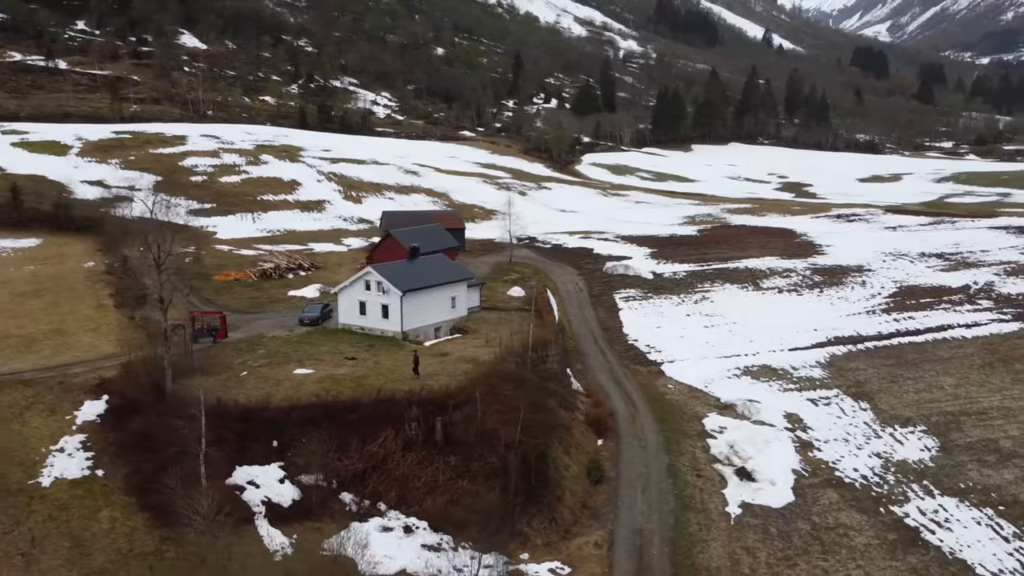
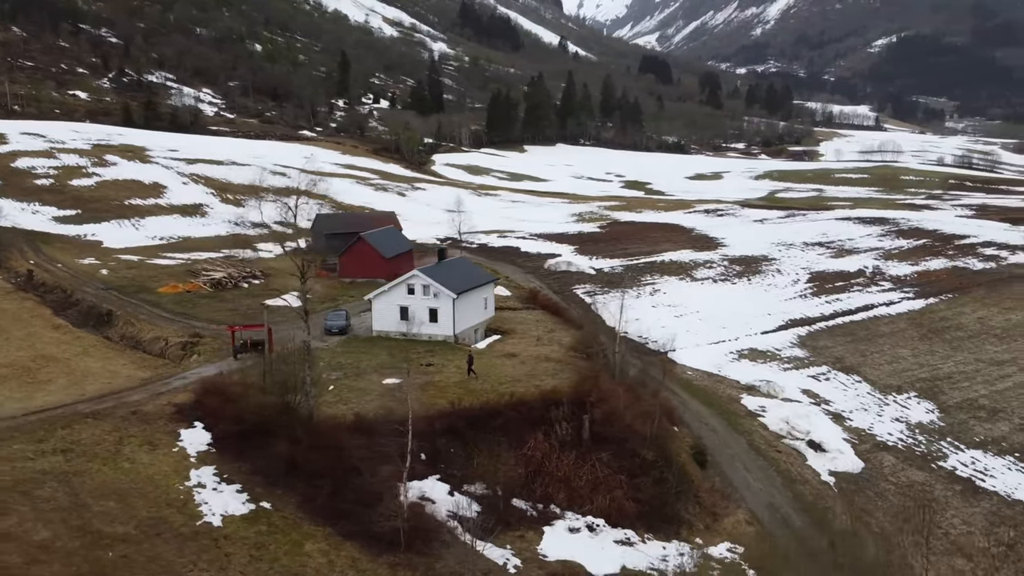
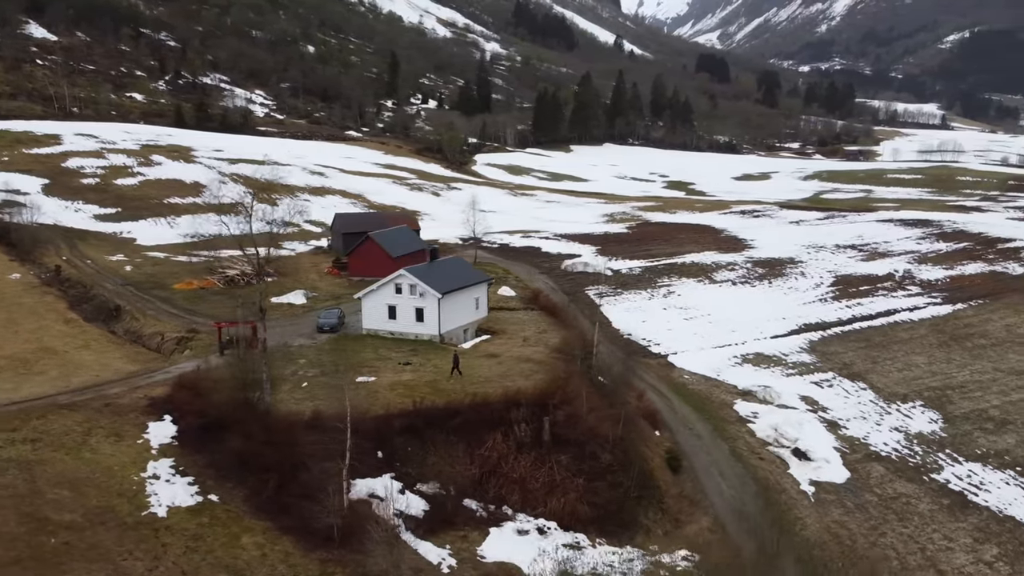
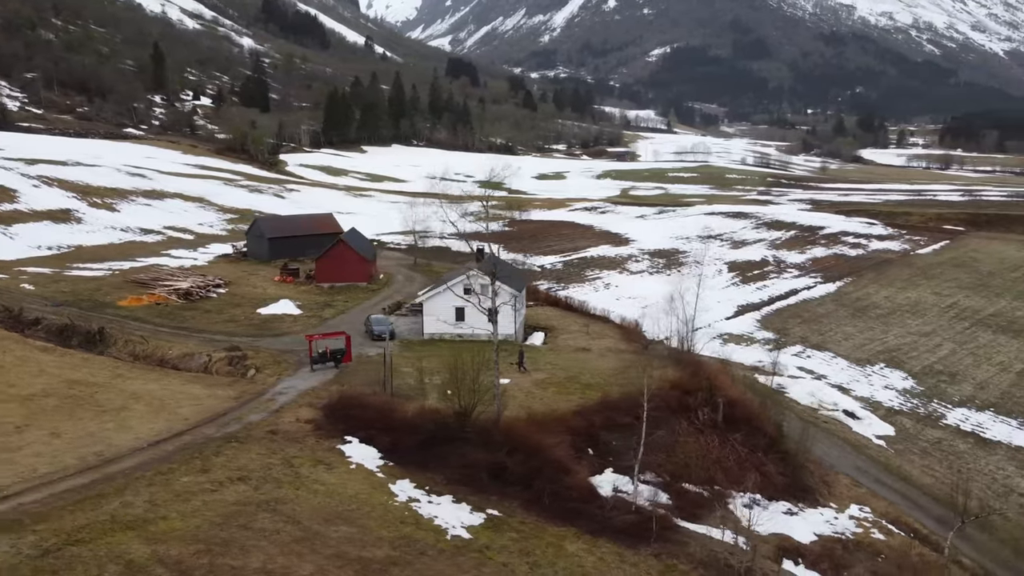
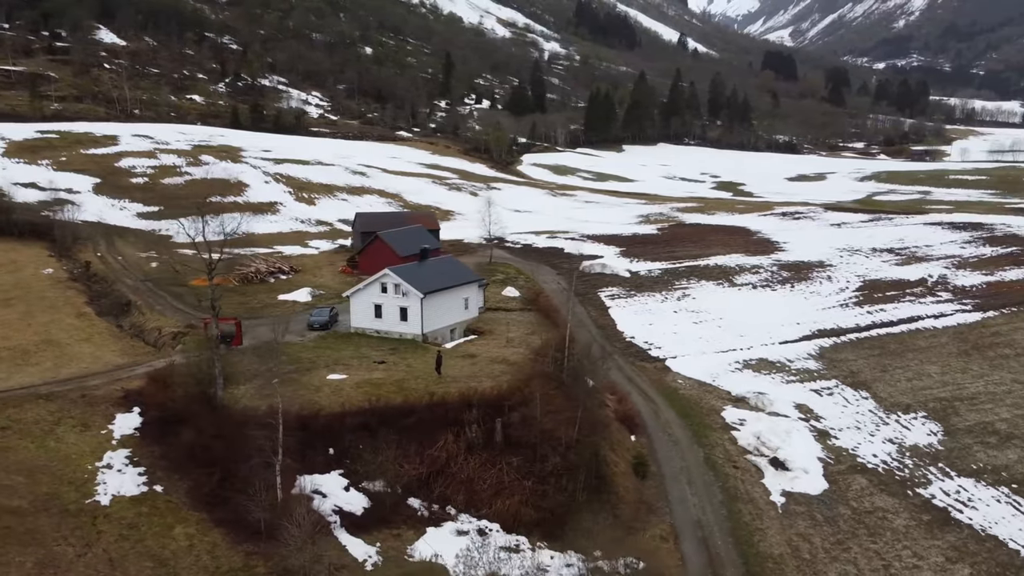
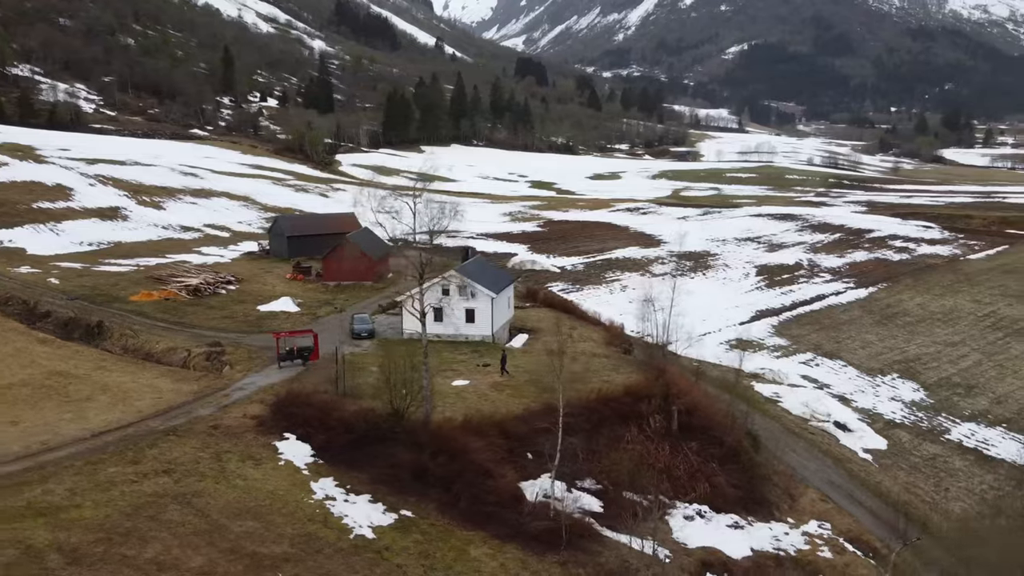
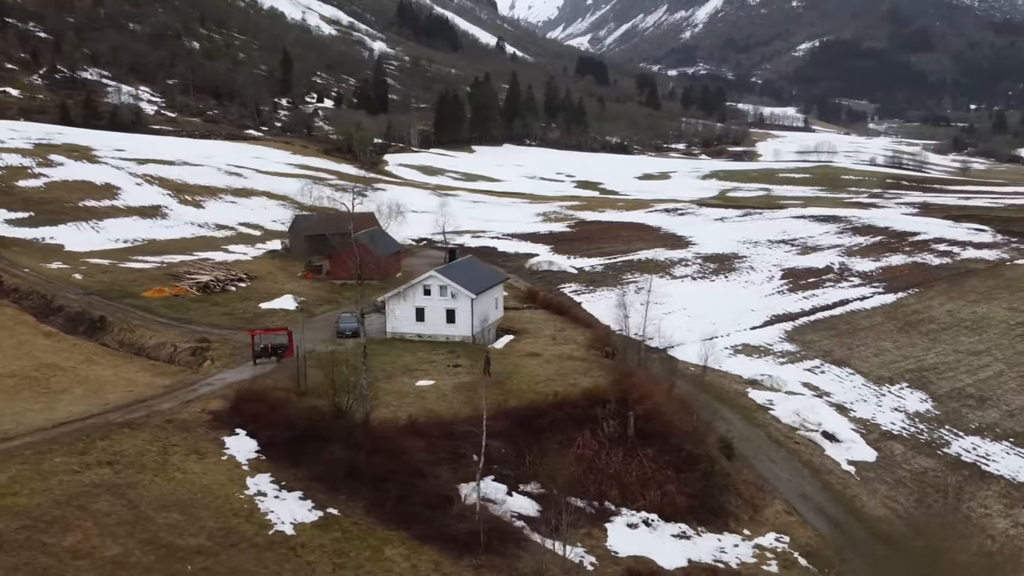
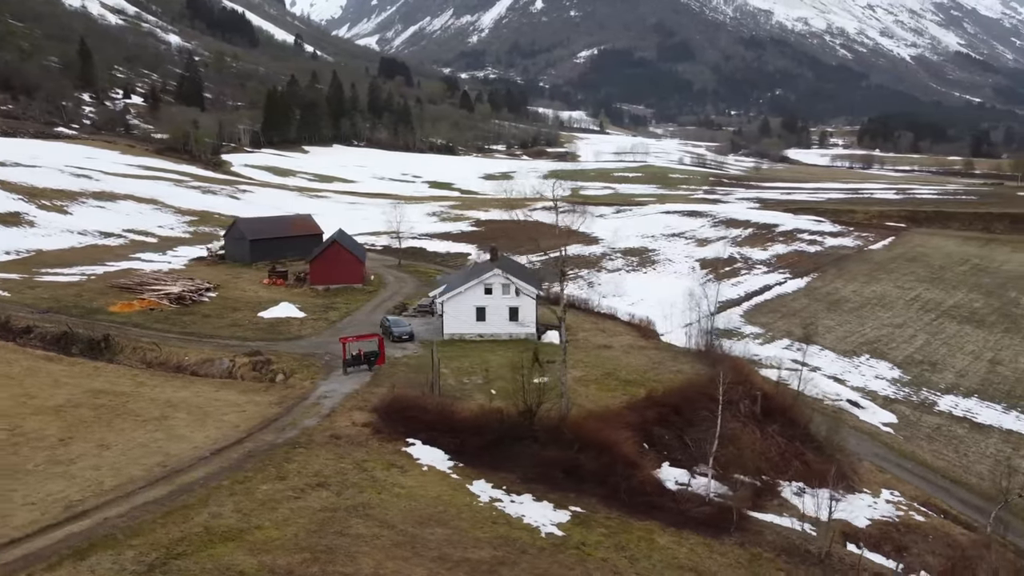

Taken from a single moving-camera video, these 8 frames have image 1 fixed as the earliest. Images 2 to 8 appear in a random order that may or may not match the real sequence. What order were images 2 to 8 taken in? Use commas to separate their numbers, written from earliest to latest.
5, 3, 2, 7, 6, 4, 8
